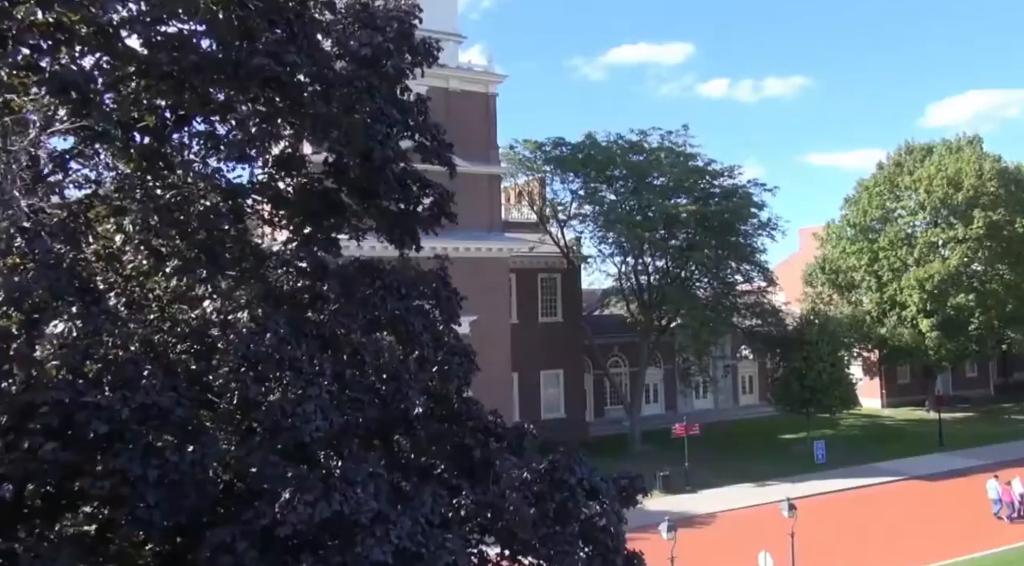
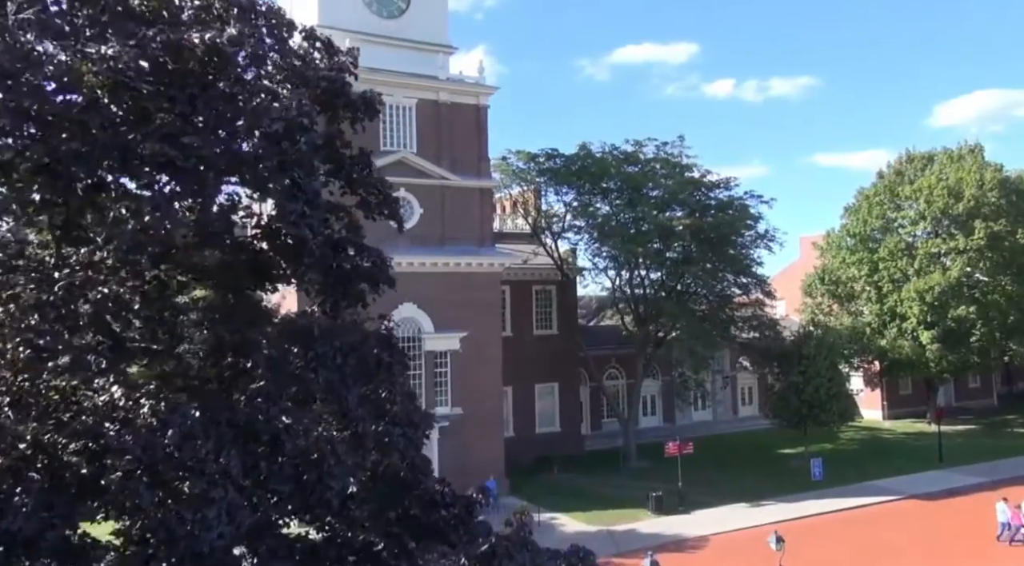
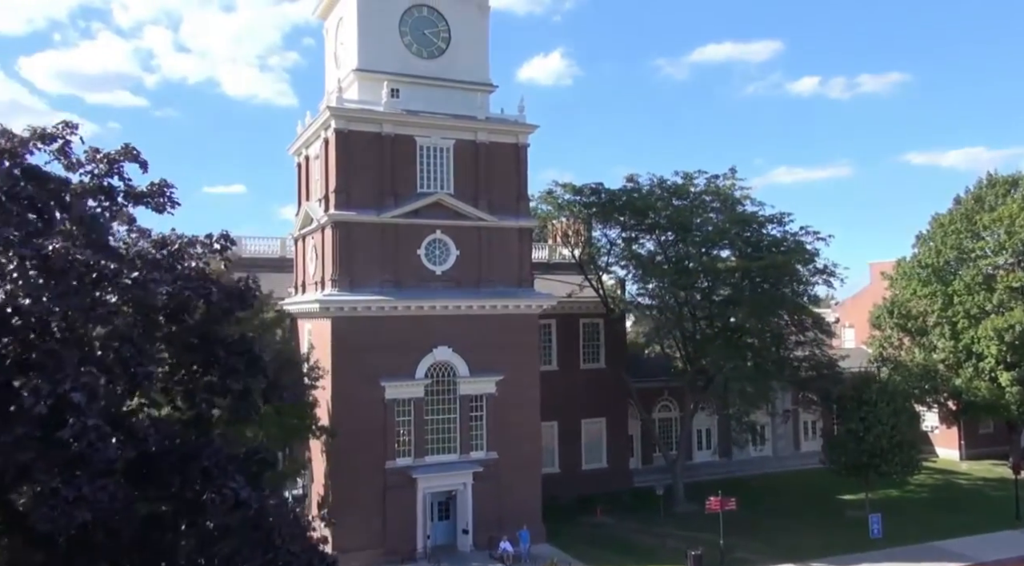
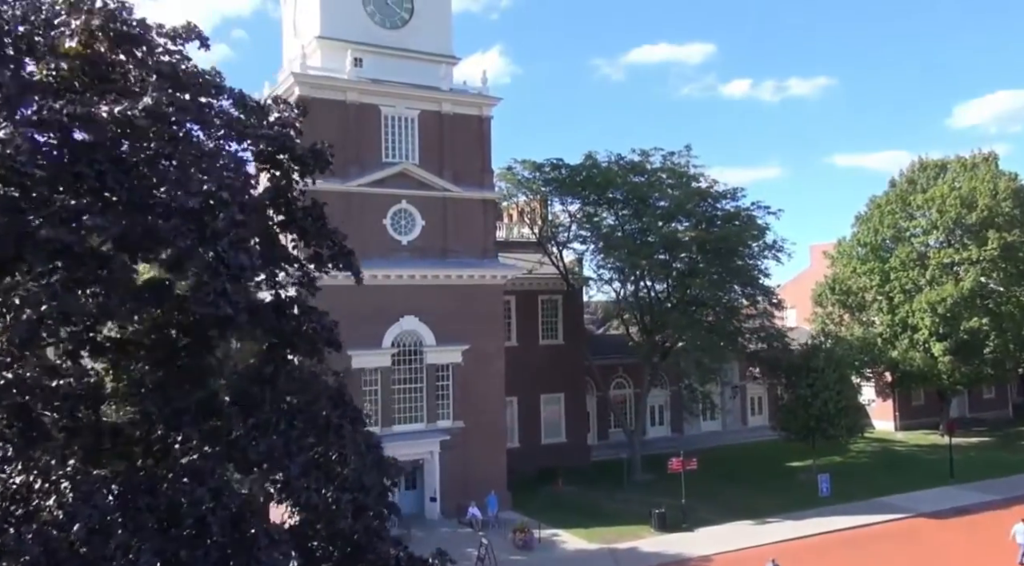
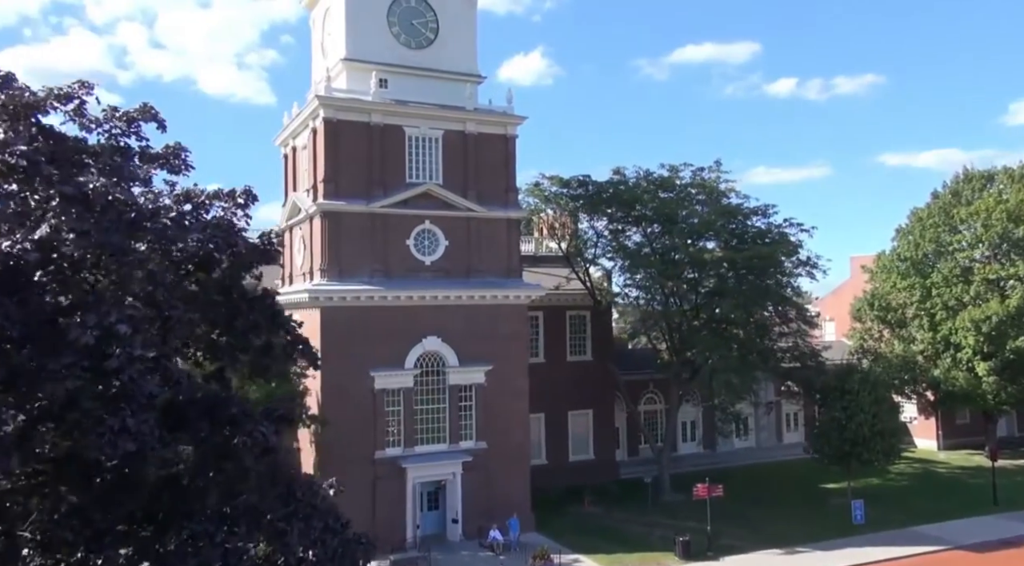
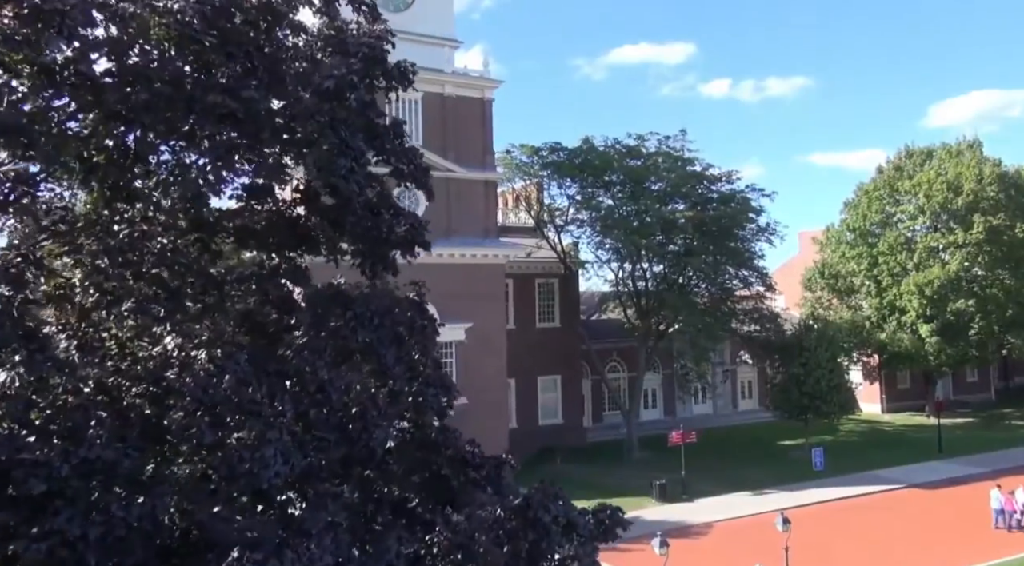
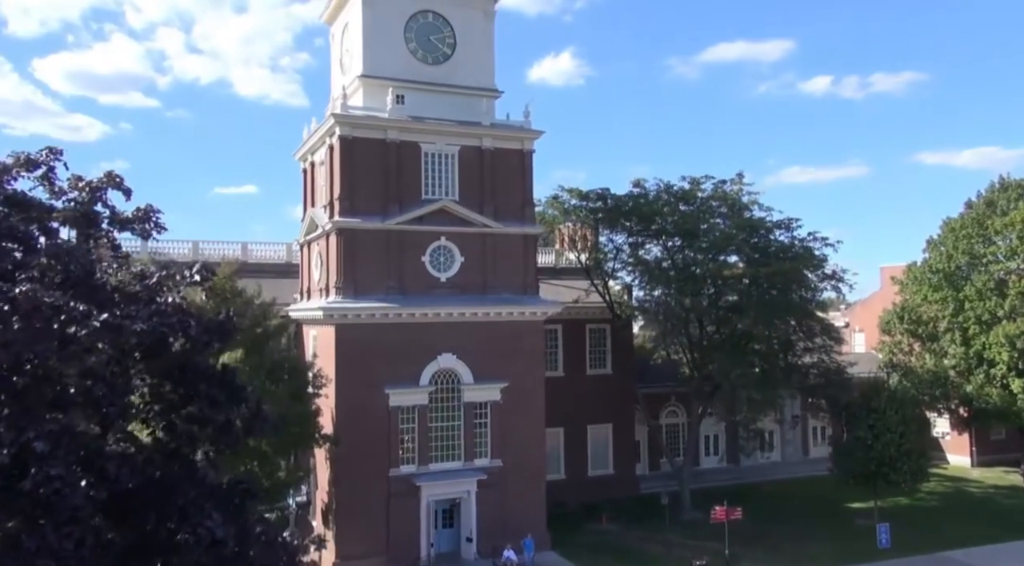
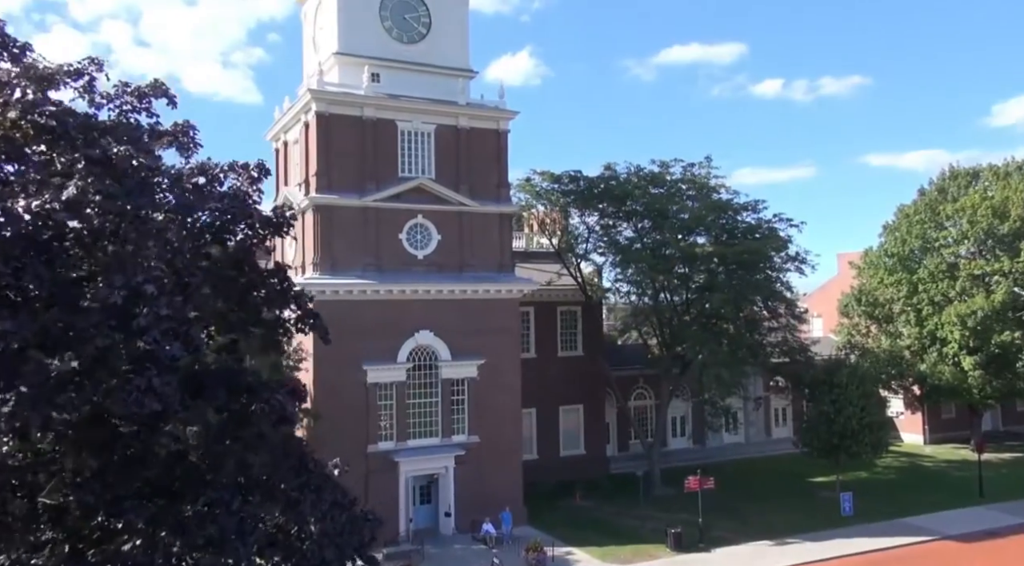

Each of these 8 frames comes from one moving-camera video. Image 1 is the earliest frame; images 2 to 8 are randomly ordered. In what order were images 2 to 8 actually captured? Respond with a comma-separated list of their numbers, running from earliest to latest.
6, 2, 4, 8, 5, 3, 7
